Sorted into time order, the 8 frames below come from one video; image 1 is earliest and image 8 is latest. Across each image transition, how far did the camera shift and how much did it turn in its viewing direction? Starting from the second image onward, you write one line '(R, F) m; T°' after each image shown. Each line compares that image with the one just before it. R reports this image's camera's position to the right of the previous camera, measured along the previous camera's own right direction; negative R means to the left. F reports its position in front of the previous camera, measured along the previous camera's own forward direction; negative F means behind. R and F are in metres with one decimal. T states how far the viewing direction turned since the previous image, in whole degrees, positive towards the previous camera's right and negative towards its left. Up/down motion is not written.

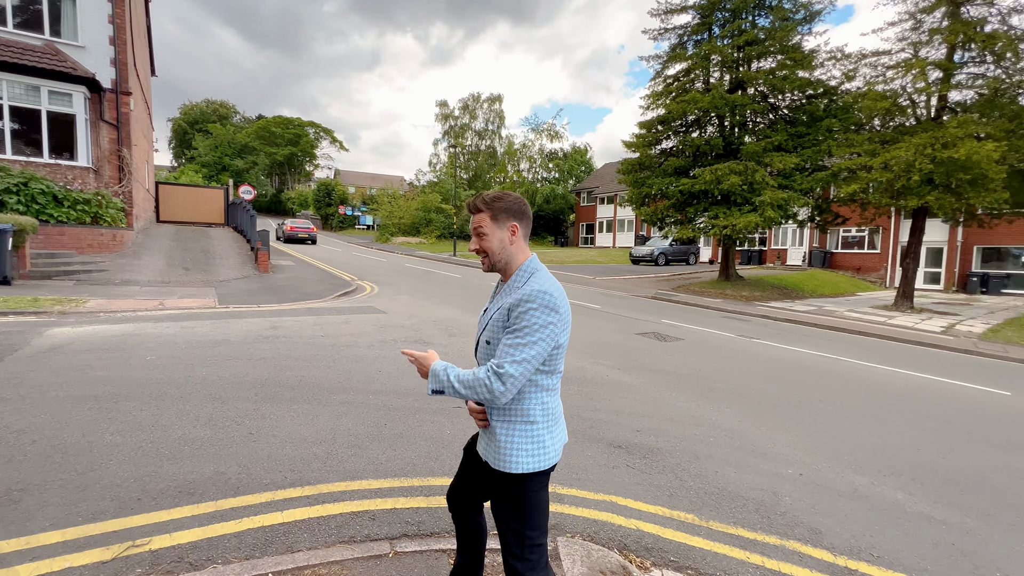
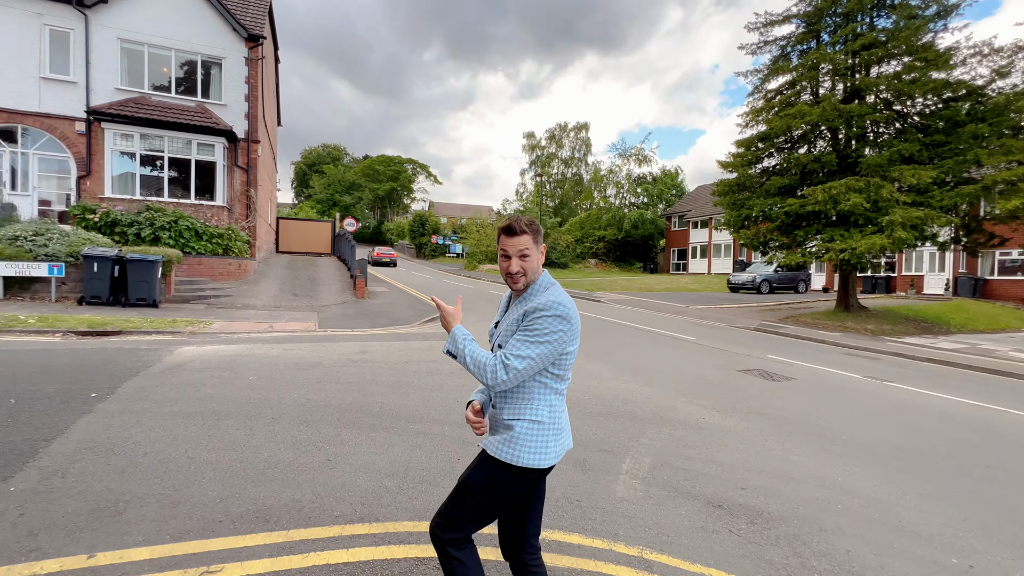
(0.0, +0.3) m; -11°
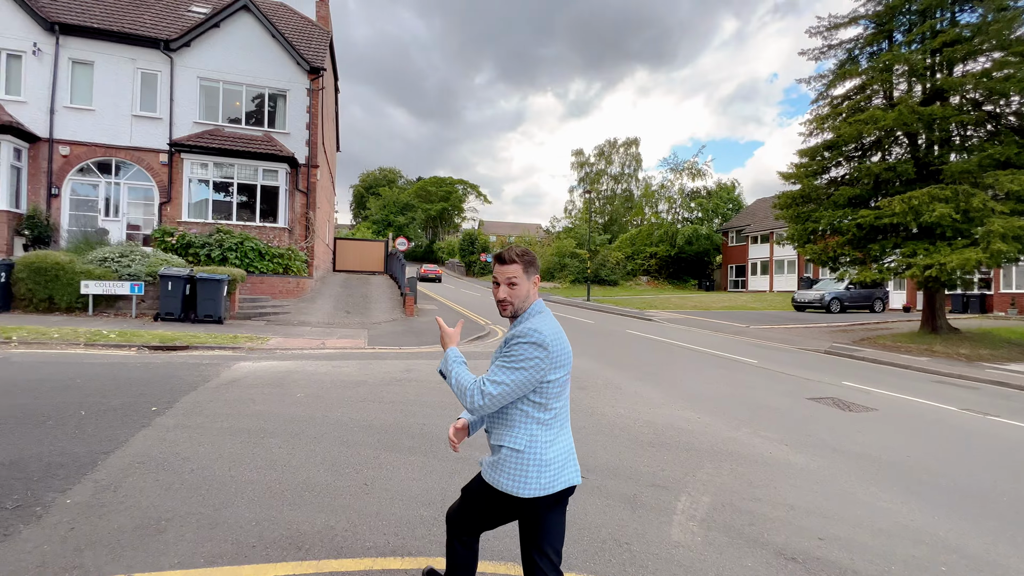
(+0.1, +0.2) m; -6°
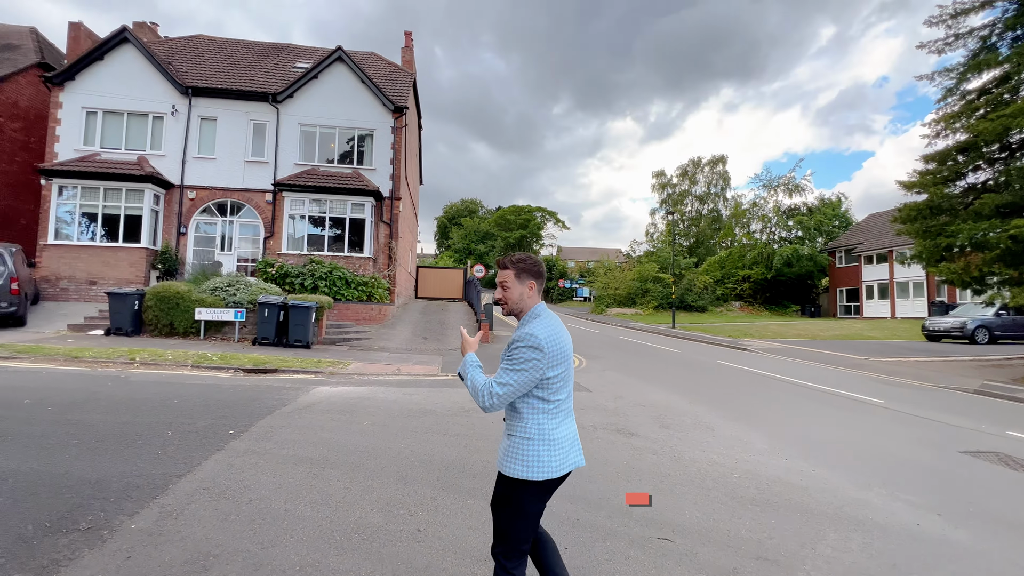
(+0.1, +0.4) m; -10°
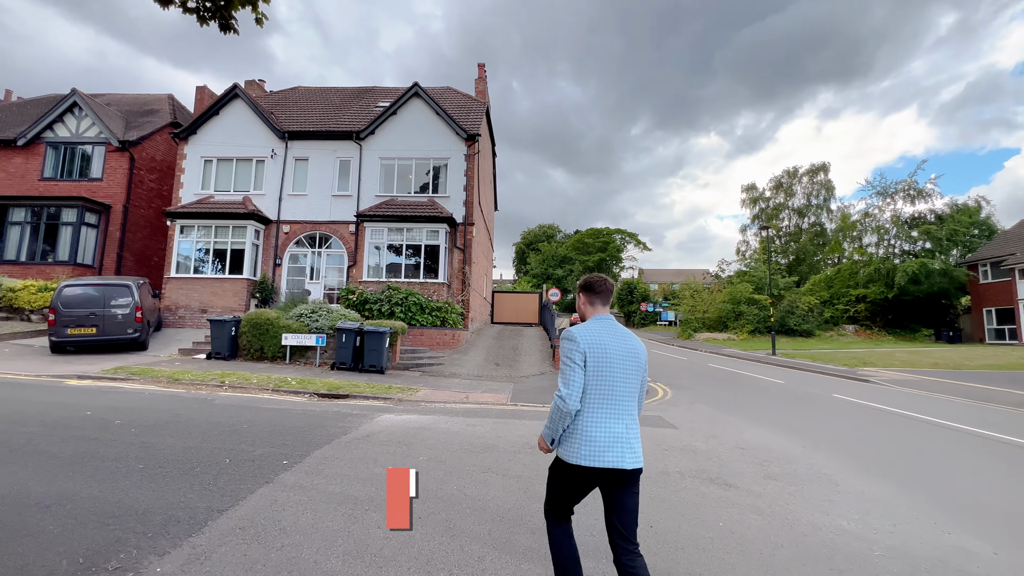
(+0.2, +0.6) m; -10°
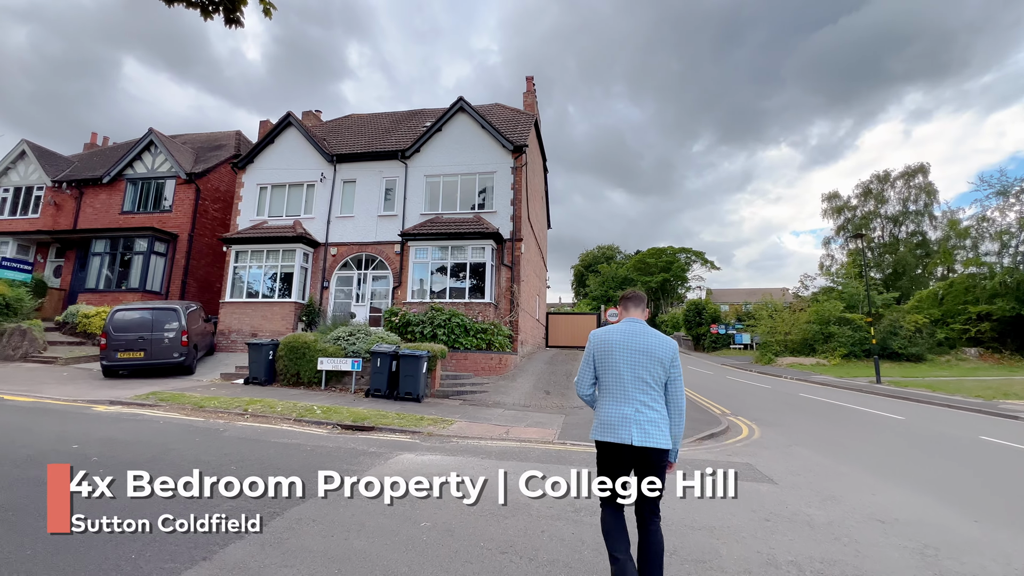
(+0.3, +1.4) m; -8°
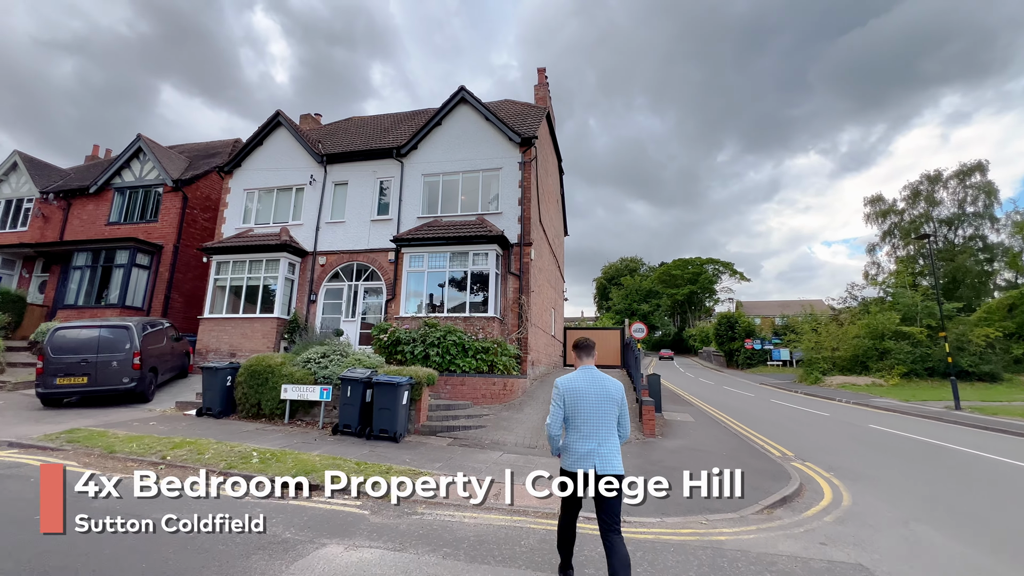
(+0.4, +2.2) m; -3°
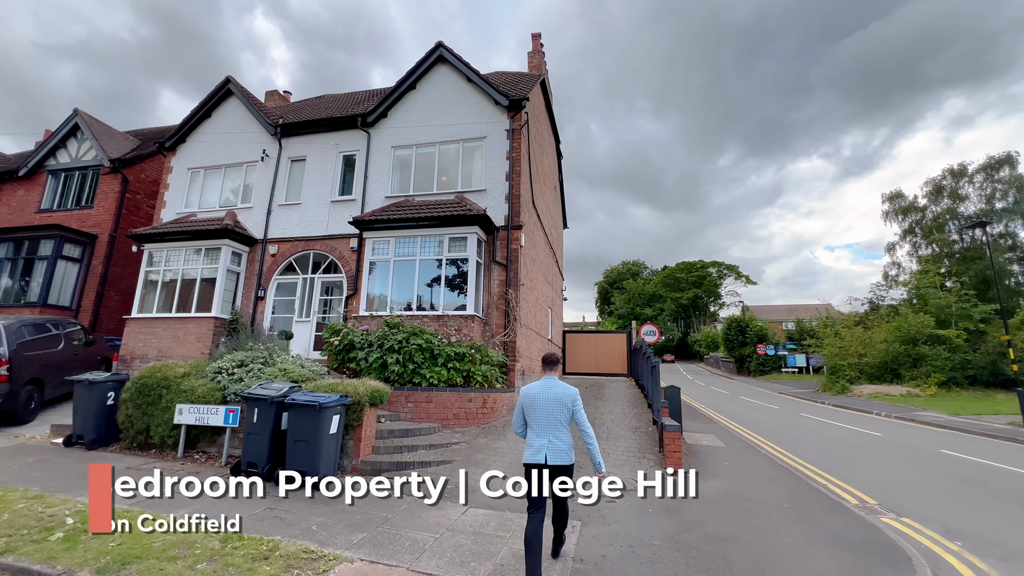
(+0.4, +2.5) m; 0°
